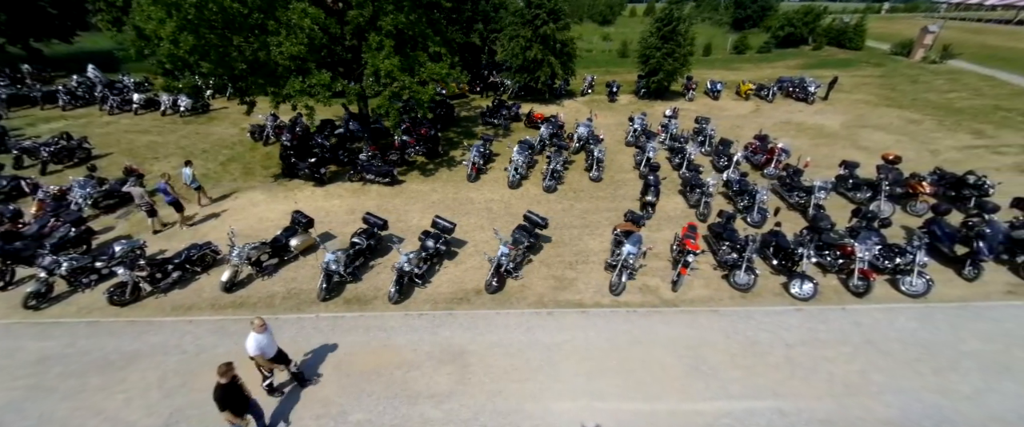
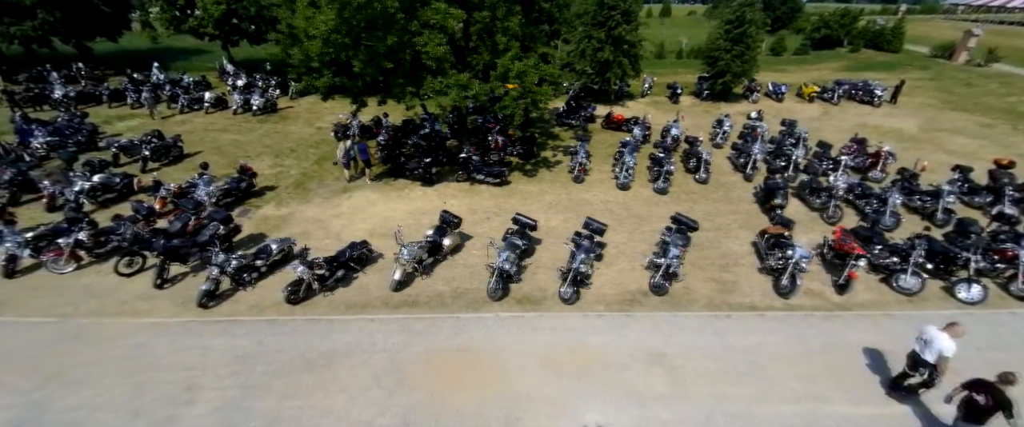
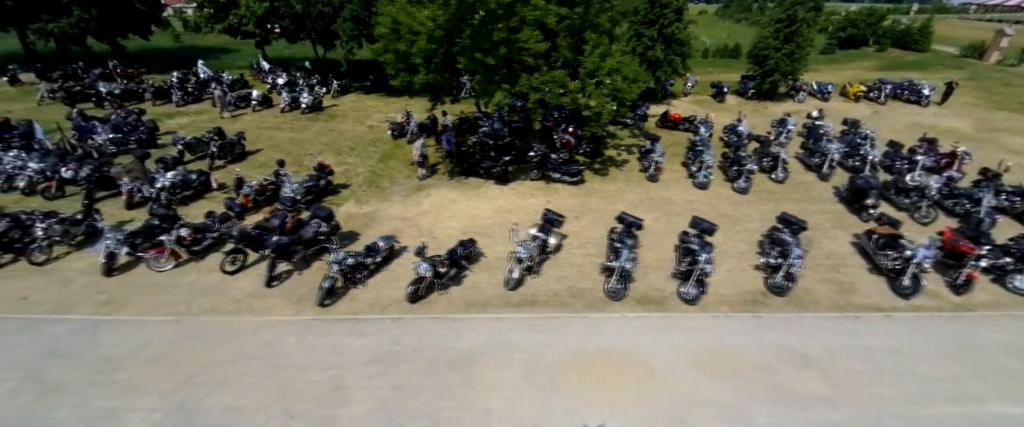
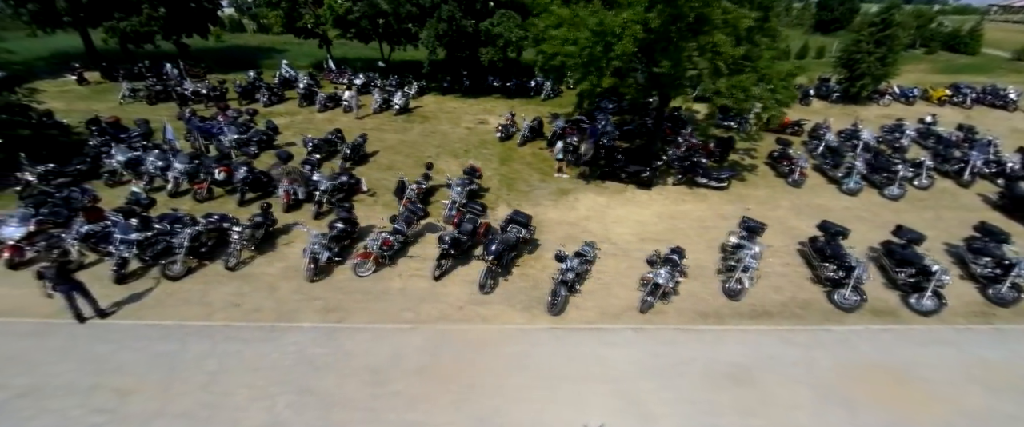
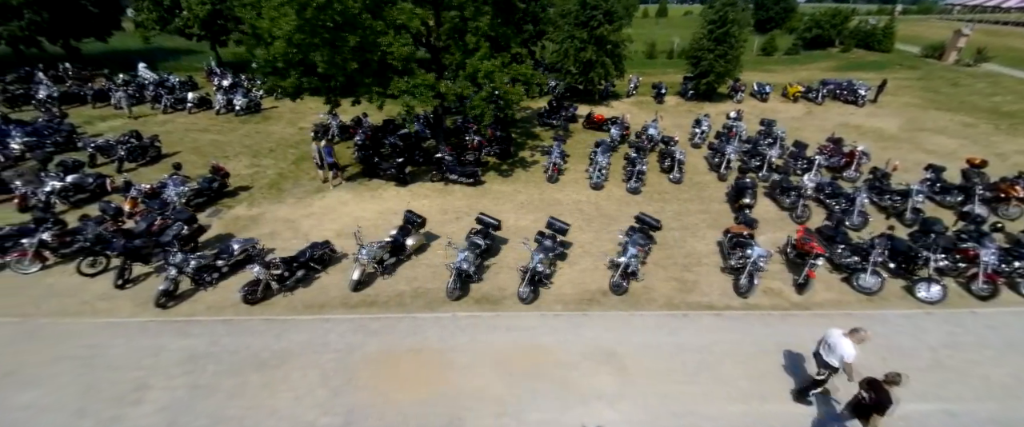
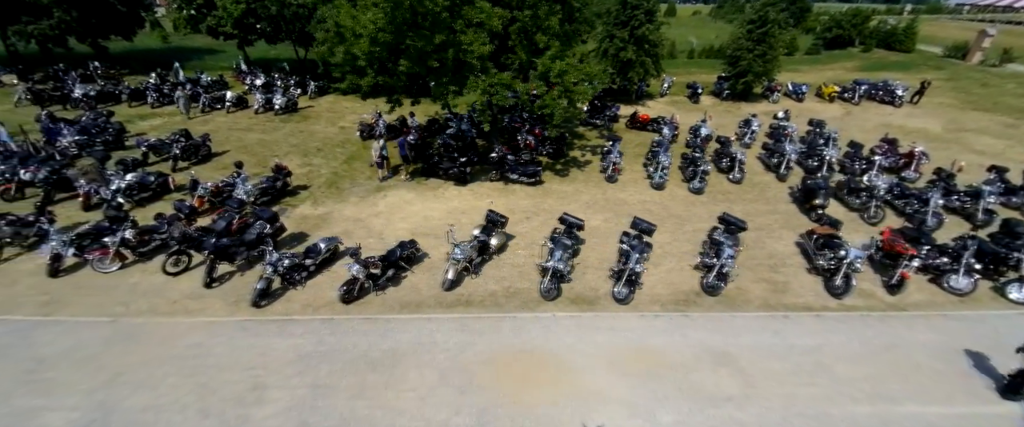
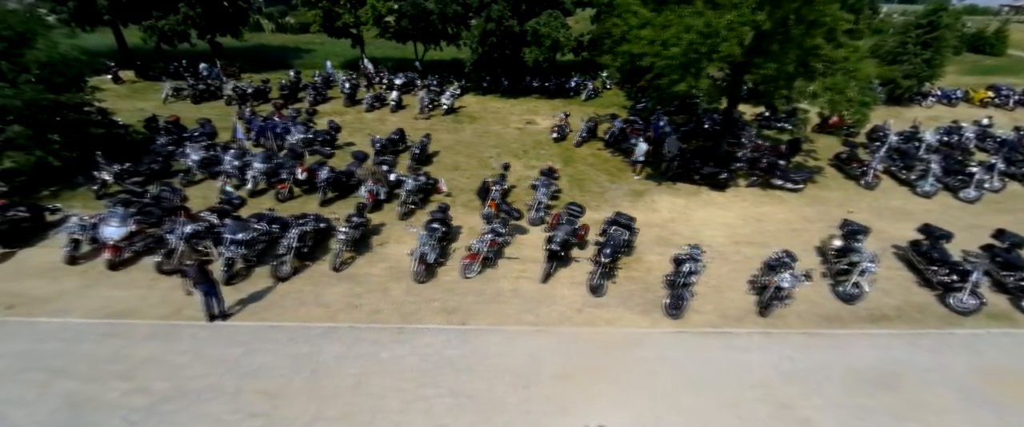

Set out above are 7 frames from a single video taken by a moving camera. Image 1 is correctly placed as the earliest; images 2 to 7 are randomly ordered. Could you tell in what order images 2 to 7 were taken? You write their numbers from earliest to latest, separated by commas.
5, 2, 6, 3, 4, 7
